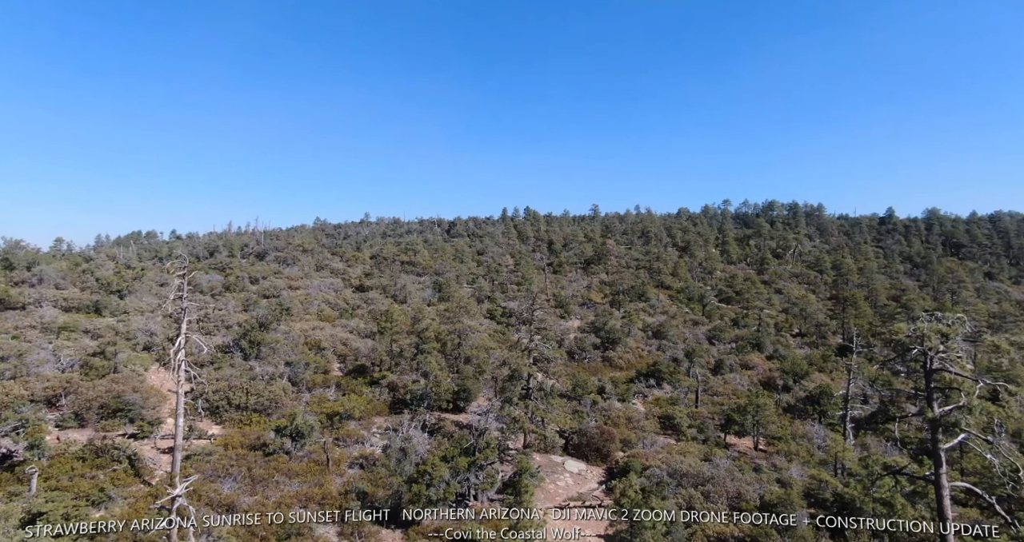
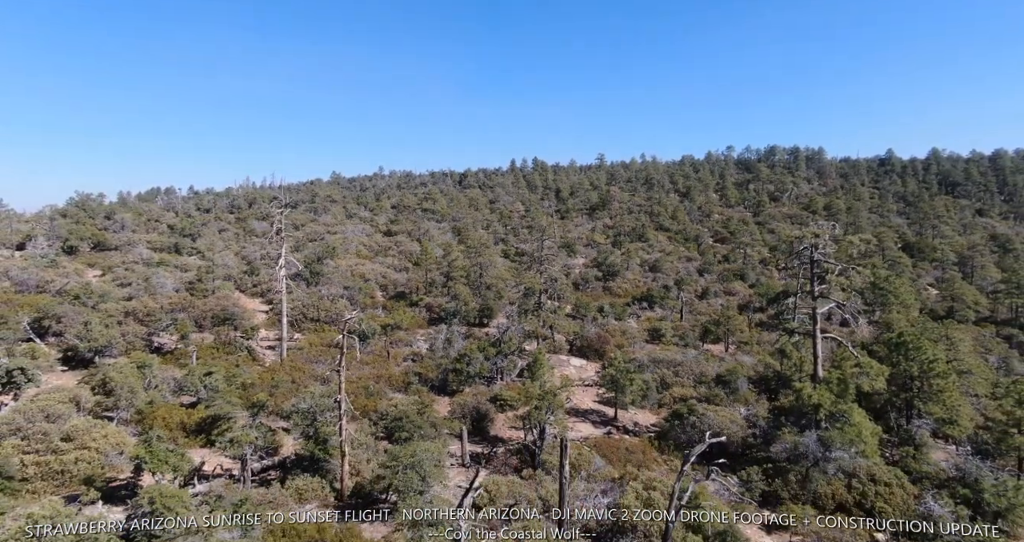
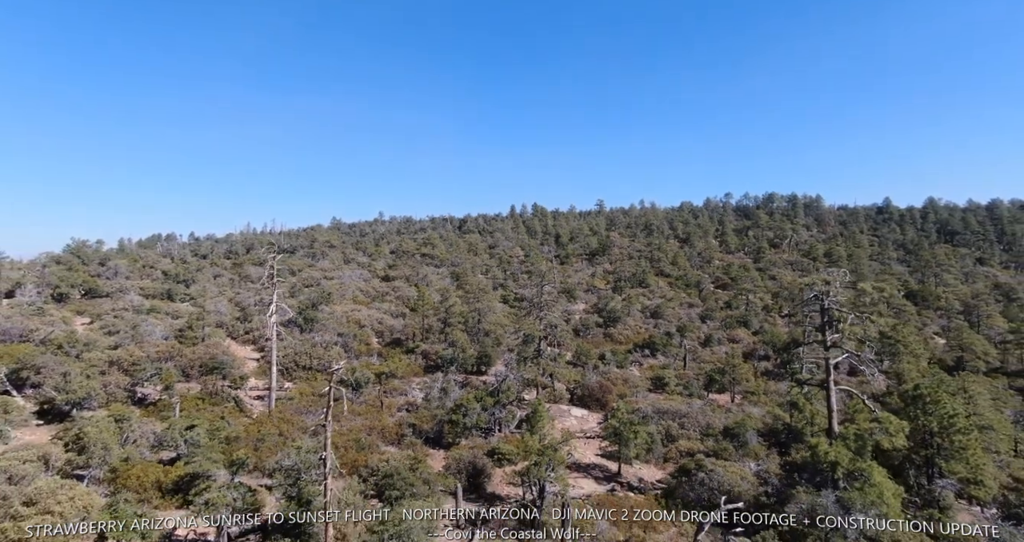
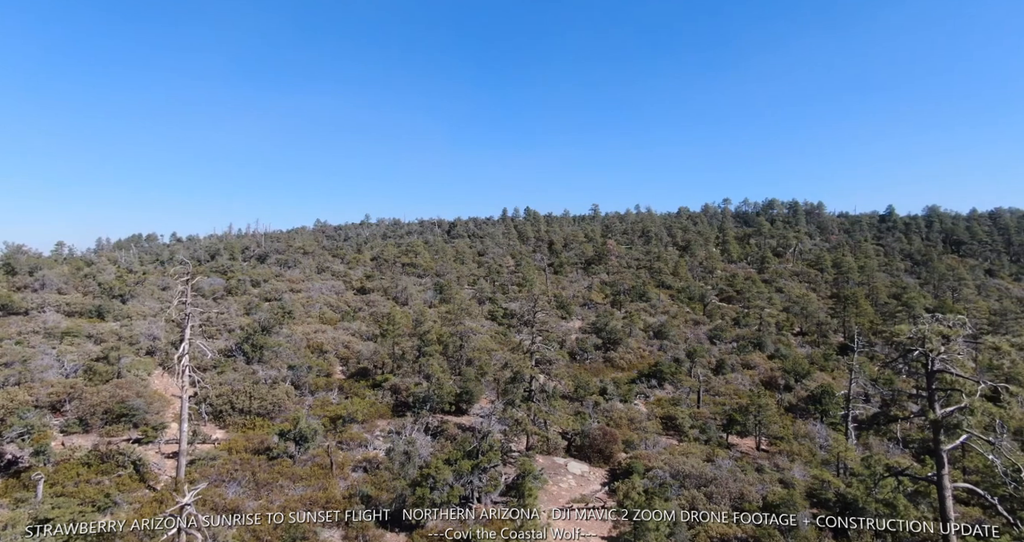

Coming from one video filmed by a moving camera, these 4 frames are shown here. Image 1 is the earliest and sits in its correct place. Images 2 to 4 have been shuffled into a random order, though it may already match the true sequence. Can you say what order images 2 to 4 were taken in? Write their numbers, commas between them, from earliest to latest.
4, 3, 2
